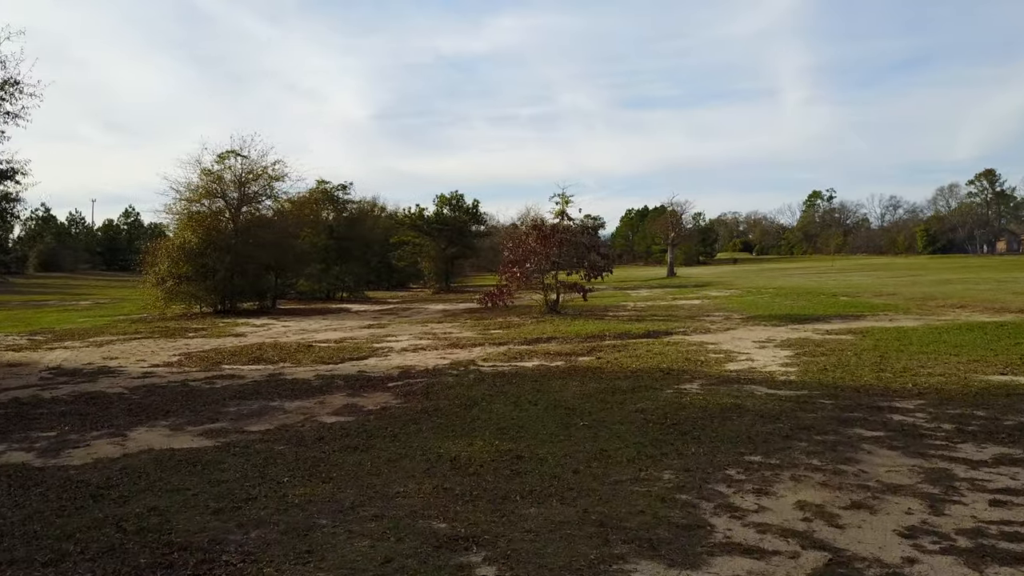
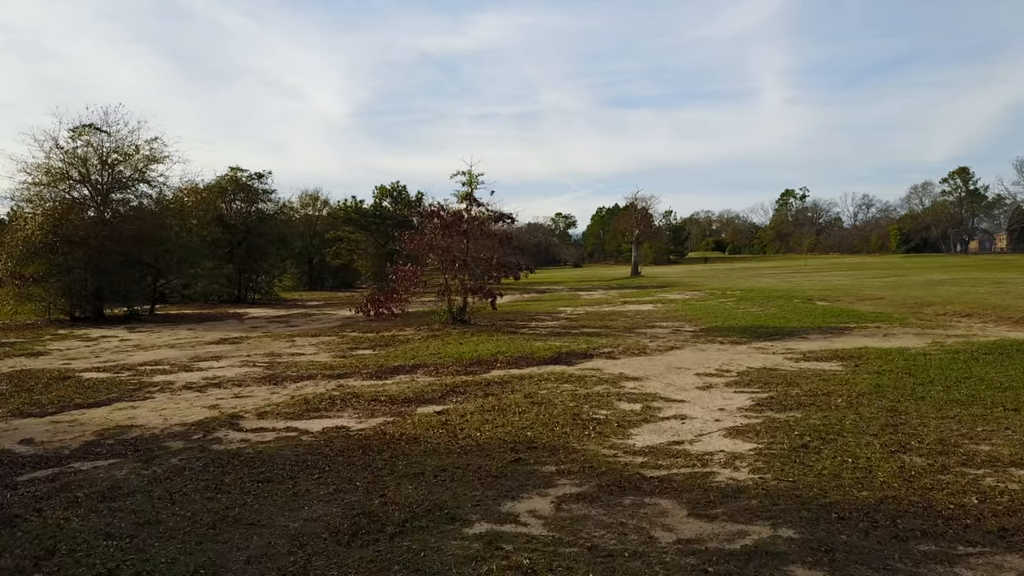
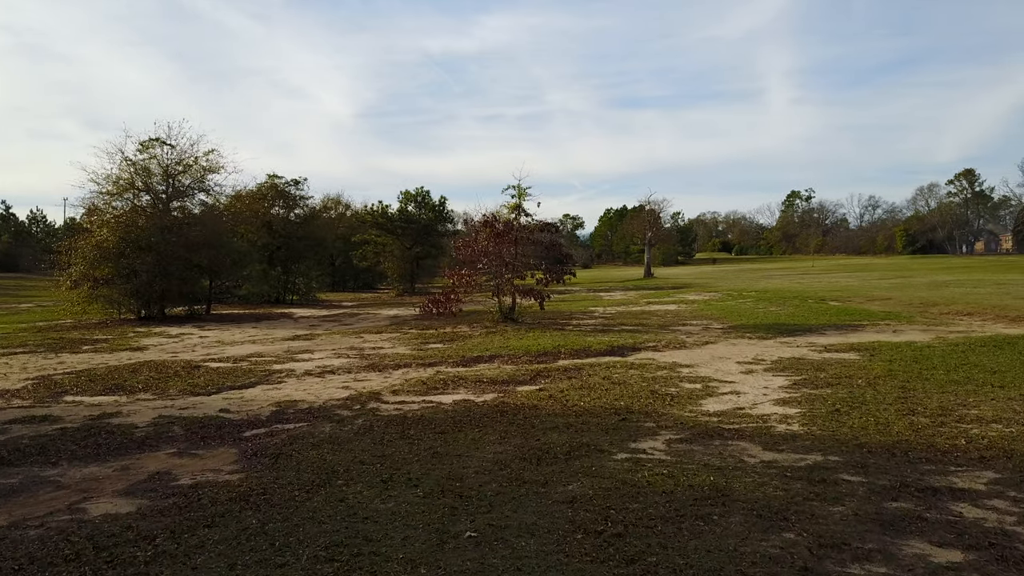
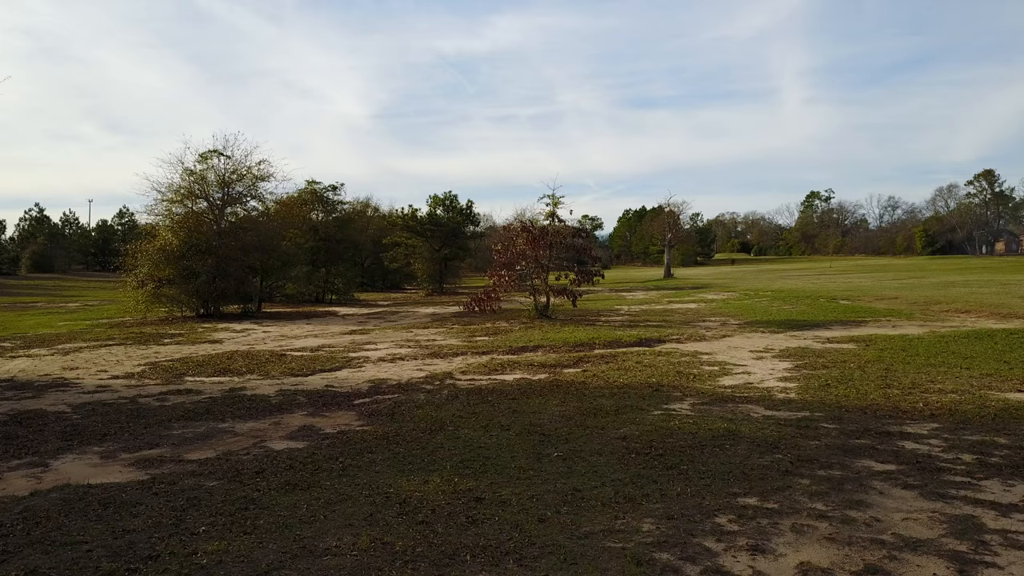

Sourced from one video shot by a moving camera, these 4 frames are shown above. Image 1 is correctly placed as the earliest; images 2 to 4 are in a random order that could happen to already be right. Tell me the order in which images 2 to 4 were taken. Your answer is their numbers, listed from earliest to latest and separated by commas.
4, 3, 2
